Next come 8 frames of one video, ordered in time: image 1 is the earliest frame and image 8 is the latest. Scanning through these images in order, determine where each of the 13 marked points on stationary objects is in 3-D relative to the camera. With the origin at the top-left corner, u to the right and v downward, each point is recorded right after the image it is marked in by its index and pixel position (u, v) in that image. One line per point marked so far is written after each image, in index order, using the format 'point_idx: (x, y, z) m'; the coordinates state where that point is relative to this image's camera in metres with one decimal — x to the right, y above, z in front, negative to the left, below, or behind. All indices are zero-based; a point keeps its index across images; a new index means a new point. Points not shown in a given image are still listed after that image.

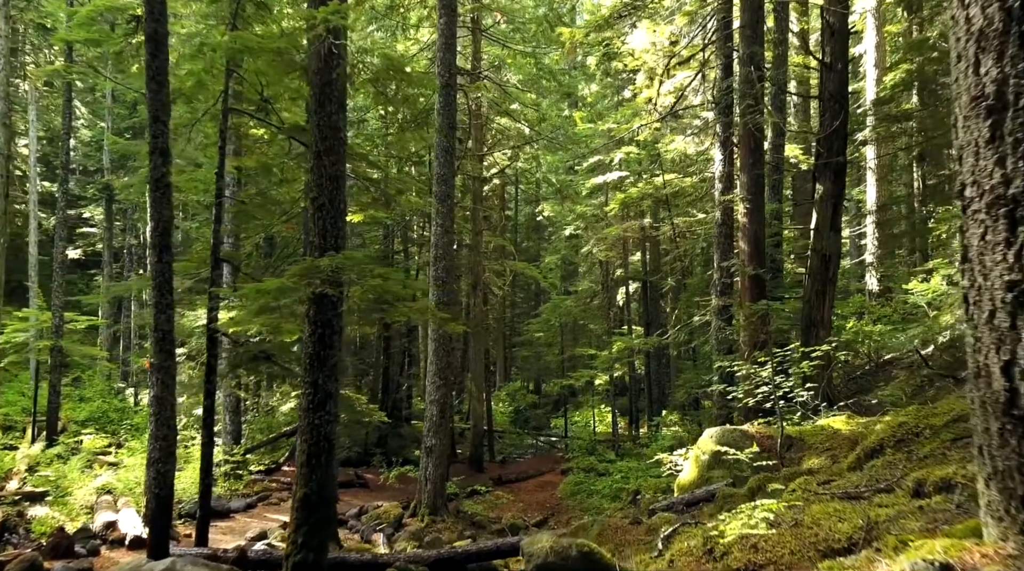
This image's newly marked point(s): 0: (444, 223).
0: (-1.4, +1.2, +17.5) m
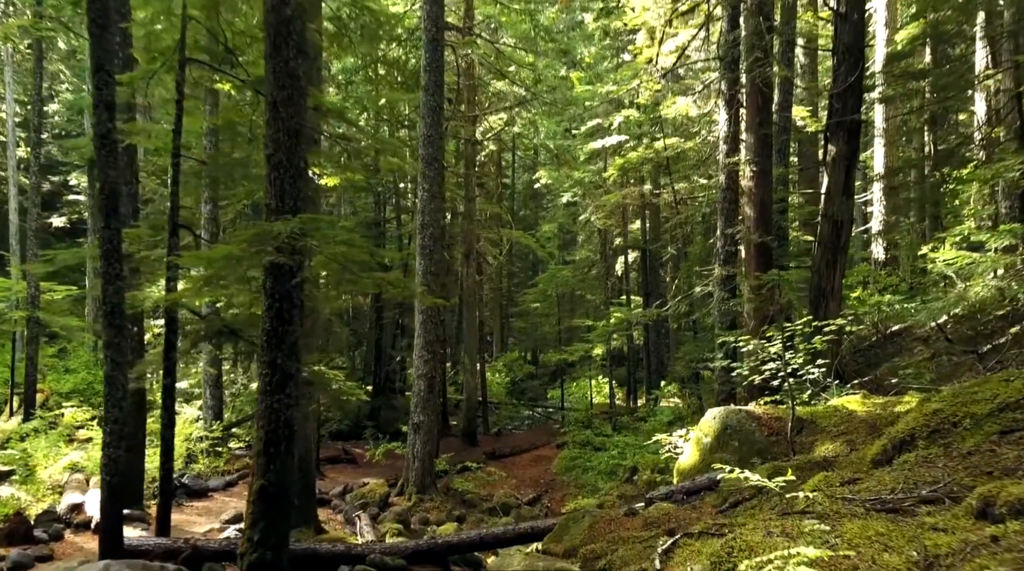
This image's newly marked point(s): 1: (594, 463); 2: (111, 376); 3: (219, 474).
0: (-1.5, +1.8, +16.6) m
1: (+1.8, -3.8, +19.5) m
2: (-4.1, -0.9, +9.1) m
3: (-5.7, -3.6, +17.4) m
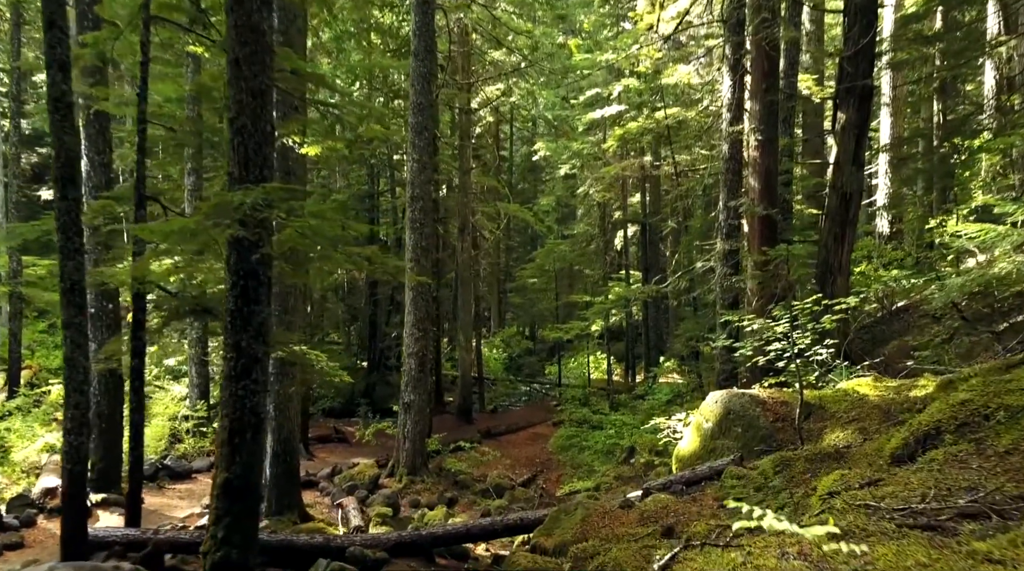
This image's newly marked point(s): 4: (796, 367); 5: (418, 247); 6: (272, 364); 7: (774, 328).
0: (-1.6, +2.2, +15.9) m
1: (+1.7, -3.3, +19.0) m
2: (-4.2, -0.7, +8.5) m
3: (-5.8, -3.2, +16.9) m
4: (+2.9, -0.8, +9.1) m
5: (-1.7, +0.7, +15.9) m
6: (-3.2, -1.1, +12.1) m
7: (+2.9, -0.5, +10.0) m
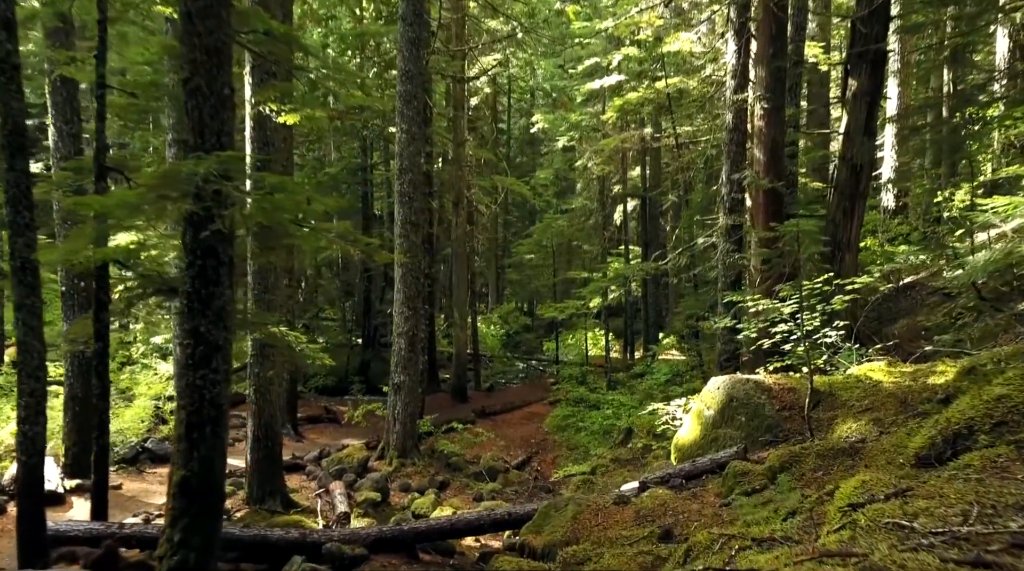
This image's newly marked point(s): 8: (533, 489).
0: (-1.7, +2.6, +15.2) m
1: (+1.6, -2.8, +18.5) m
2: (-4.3, -0.5, +7.9) m
3: (-5.9, -2.7, +16.4) m
4: (+2.7, -0.6, +8.5) m
5: (-1.8, +1.1, +15.3) m
6: (-3.3, -0.8, +11.5) m
7: (+2.8, -0.3, +9.4) m
8: (+0.3, -3.4, +15.1) m
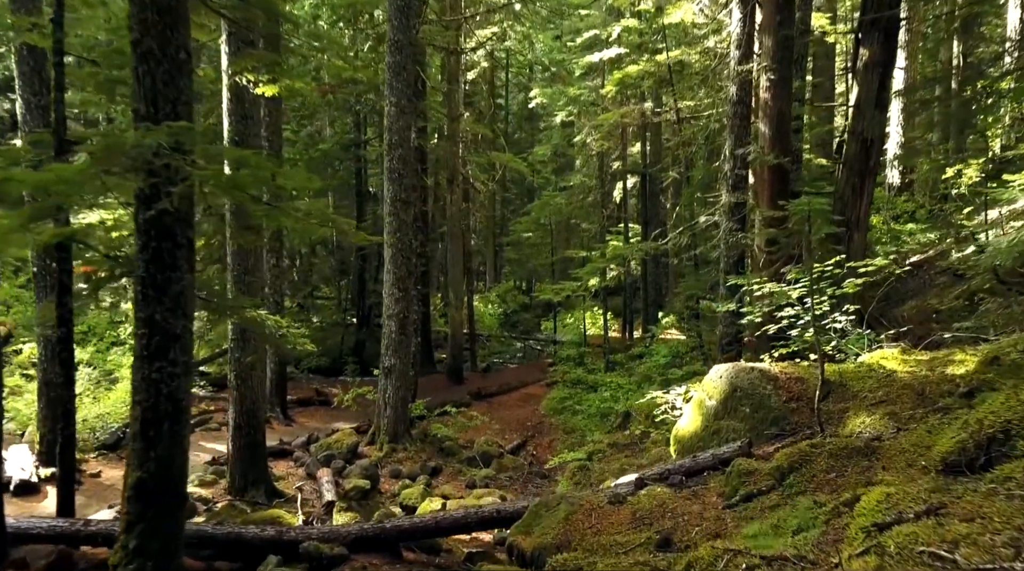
0: (-1.8, +3.0, +14.6) m
1: (+1.5, -2.4, +18.0) m
2: (-4.4, -0.4, +7.4) m
3: (-6.0, -2.4, +15.9) m
4: (+2.6, -0.5, +7.9) m
5: (-1.9, +1.4, +14.7) m
6: (-3.4, -0.5, +11.0) m
7: (+2.7, -0.1, +8.8) m
8: (+0.2, -3.1, +14.6) m
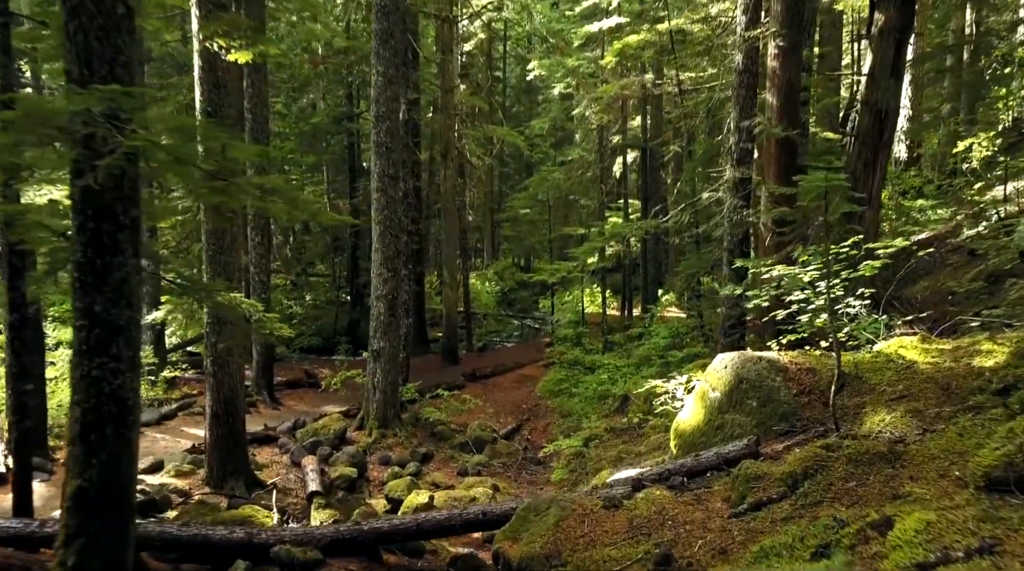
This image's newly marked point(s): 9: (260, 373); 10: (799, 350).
0: (-1.9, +3.3, +13.9) m
1: (+1.4, -2.0, +17.4) m
2: (-4.5, -0.2, +6.8) m
3: (-6.1, -2.0, +15.4) m
4: (+2.5, -0.3, +7.3) m
5: (-2.0, +1.7, +14.1) m
6: (-3.5, -0.3, +10.4) m
7: (+2.6, +0.1, +8.2) m
8: (+0.1, -2.8, +14.1) m
9: (-4.7, -1.6, +16.7) m
10: (+2.4, -0.5, +7.7) m
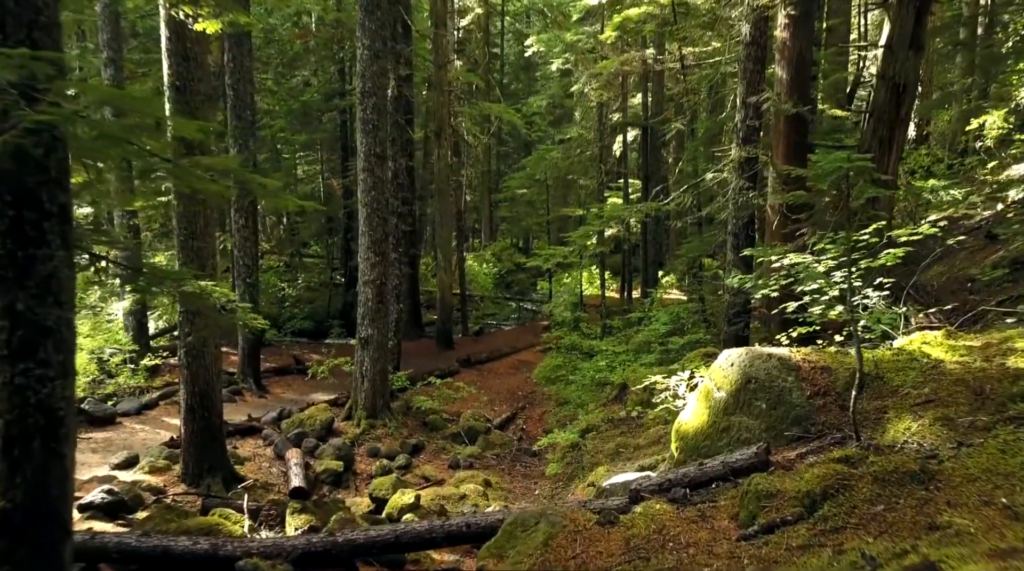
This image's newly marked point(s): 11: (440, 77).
0: (-2.0, +3.5, +13.2) m
1: (+1.3, -1.7, +16.9) m
2: (-4.6, -0.2, +6.2) m
3: (-6.2, -1.8, +14.8) m
4: (+2.5, -0.3, +6.7) m
5: (-2.1, +2.0, +13.4) m
6: (-3.6, -0.2, +9.8) m
7: (+2.5, +0.2, +7.6) m
8: (+0.1, -2.5, +13.5) m
9: (-4.8, -1.3, +16.1) m
10: (+2.4, -0.5, +7.0) m
11: (-1.6, +4.6, +19.8) m
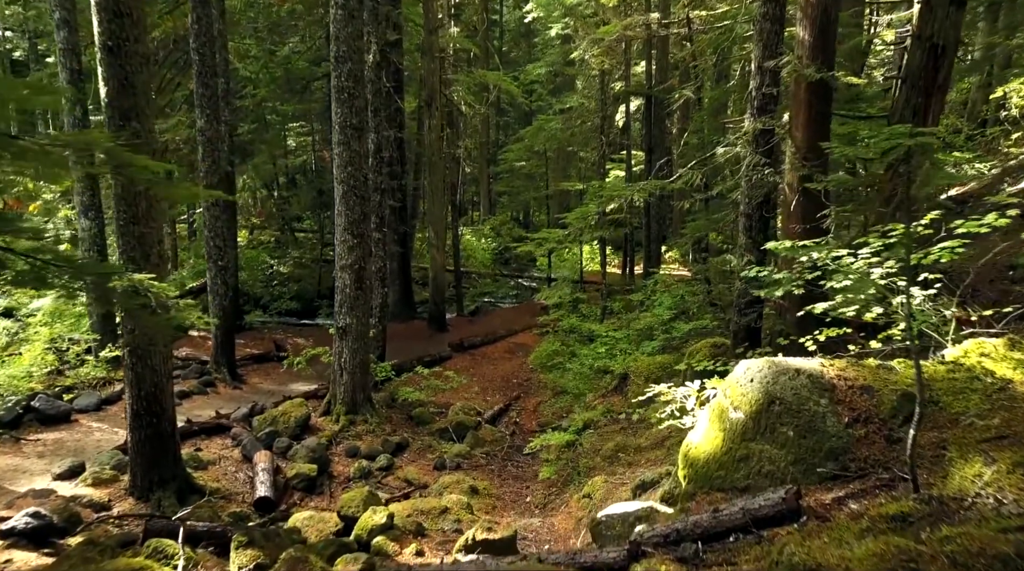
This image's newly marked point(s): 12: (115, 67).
0: (-2.1, +3.7, +11.9) m
1: (+1.2, -1.4, +15.7) m
2: (-4.7, -0.2, +5.1) m
3: (-6.3, -1.5, +13.7) m
4: (+2.3, -0.3, +5.6) m
5: (-2.2, +2.2, +12.2) m
6: (-3.8, -0.1, +8.6) m
7: (+2.4, +0.2, +6.4) m
8: (-0.1, -2.3, +12.4) m
9: (-4.9, -1.1, +15.0) m
10: (+2.2, -0.5, +5.9) m
11: (-1.7, +5.0, +18.5) m
12: (-3.7, +2.1, +8.5) m
